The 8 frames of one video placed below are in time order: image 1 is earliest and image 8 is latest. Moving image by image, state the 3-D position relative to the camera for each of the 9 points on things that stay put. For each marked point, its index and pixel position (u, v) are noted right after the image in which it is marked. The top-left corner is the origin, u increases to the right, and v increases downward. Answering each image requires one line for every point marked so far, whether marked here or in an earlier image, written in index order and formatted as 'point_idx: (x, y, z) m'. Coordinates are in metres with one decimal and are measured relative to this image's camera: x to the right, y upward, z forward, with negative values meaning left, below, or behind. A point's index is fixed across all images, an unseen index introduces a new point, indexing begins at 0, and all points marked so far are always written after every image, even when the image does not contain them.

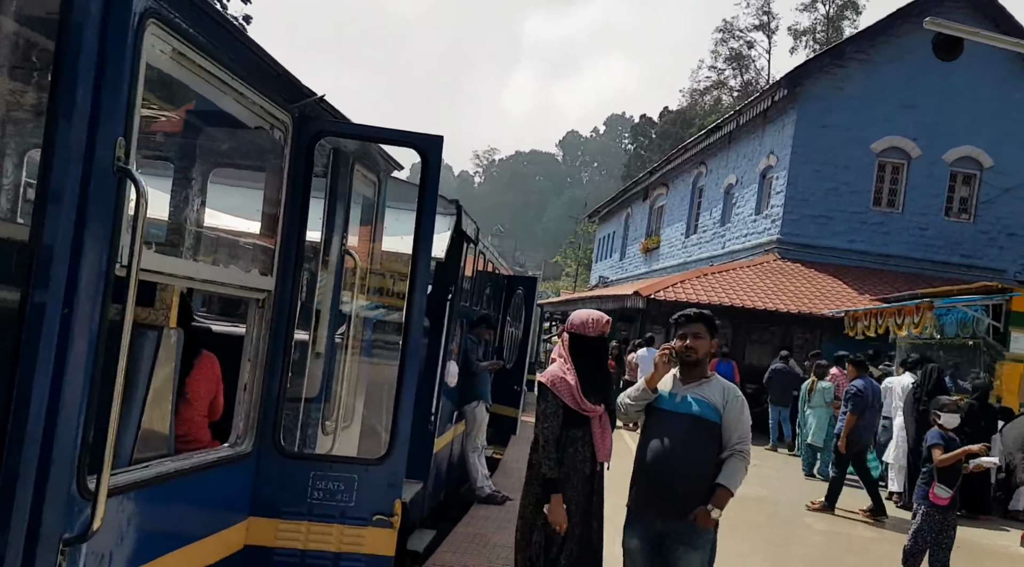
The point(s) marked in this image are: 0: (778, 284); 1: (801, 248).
0: (+4.5, 0.0, +17.1) m
1: (+5.3, +0.6, +18.5) m
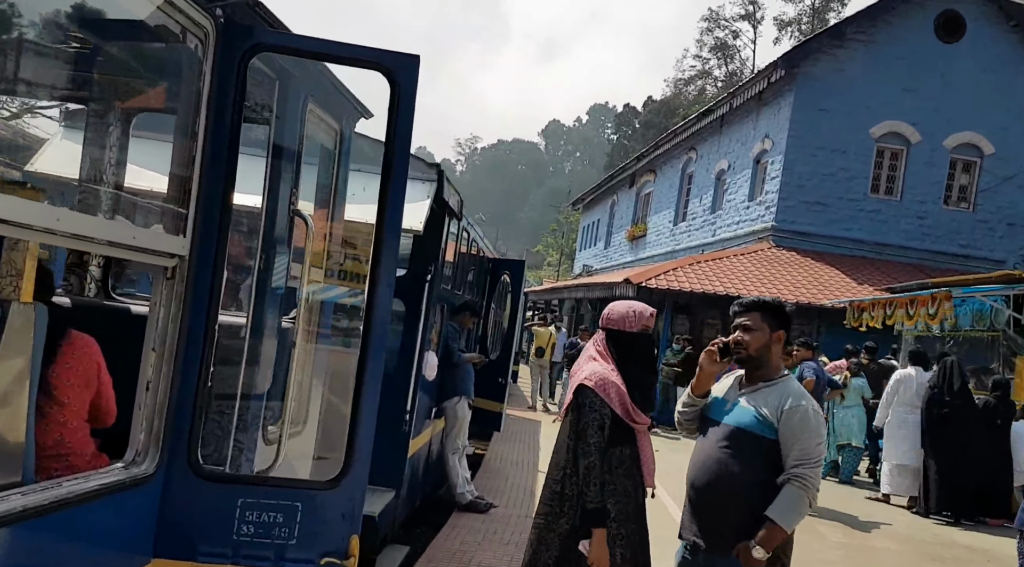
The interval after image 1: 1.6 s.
0: (+4.3, +0.2, +16.3) m
1: (+5.0, +0.8, +17.7) m
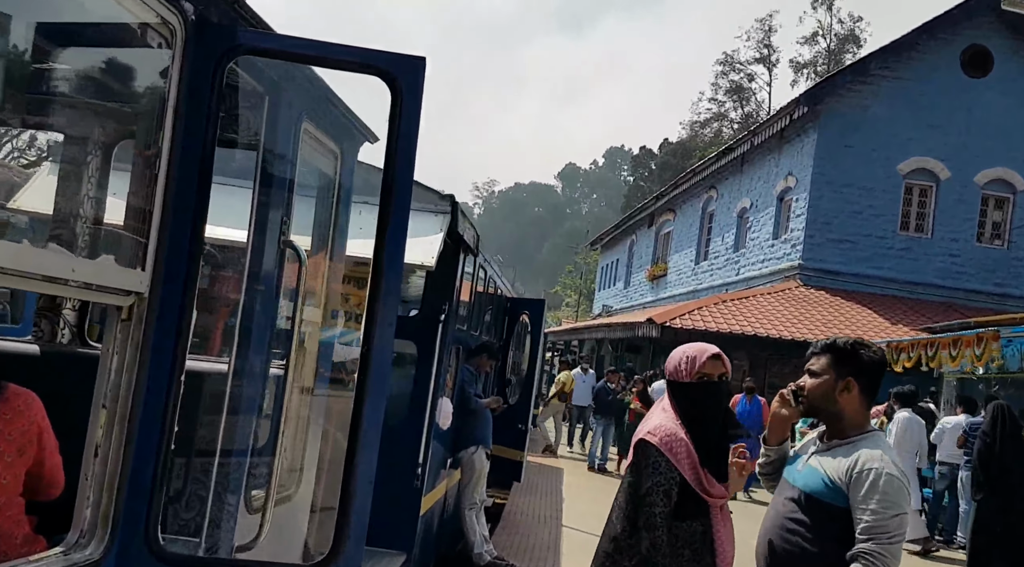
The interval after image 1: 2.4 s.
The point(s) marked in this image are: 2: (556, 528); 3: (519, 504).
0: (+4.5, -0.5, +15.7) m
1: (+5.3, +0.1, +17.1) m
2: (+0.4, -2.2, +8.9) m
3: (+0.1, -2.2, +9.8) m
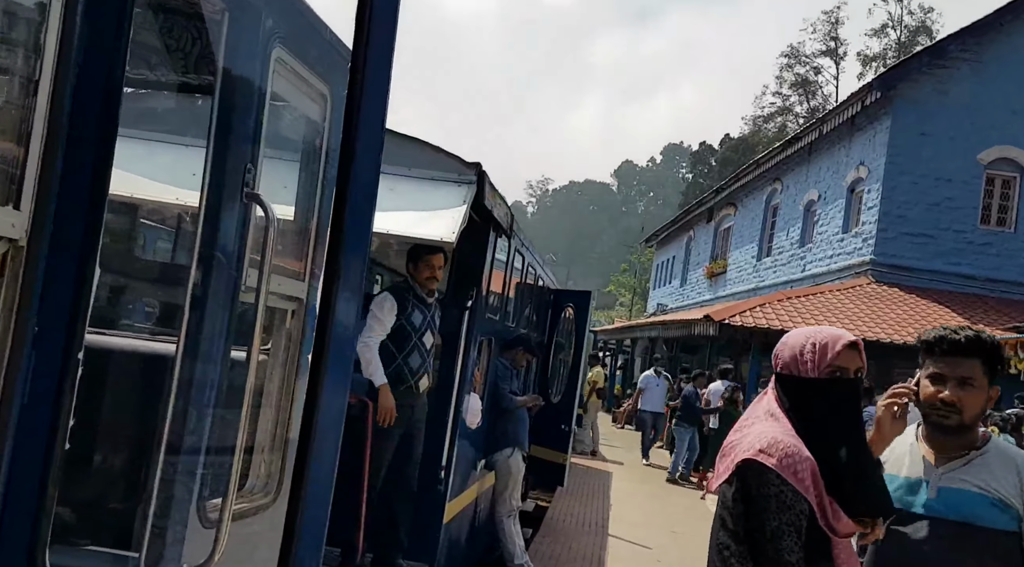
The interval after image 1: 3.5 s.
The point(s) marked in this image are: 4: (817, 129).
0: (+5.3, -0.4, +14.8) m
1: (+6.1, +0.2, +16.2) m
2: (+0.7, -2.1, +8.2) m
3: (+0.5, -2.1, +9.2) m
4: (+5.5, +2.8, +18.4) m
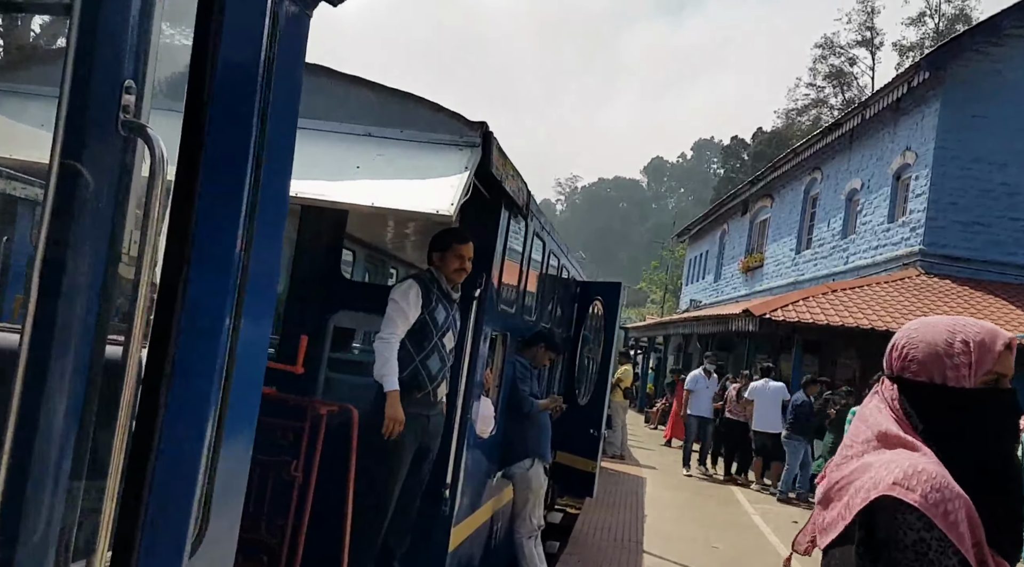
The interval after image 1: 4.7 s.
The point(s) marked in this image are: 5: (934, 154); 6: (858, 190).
0: (+5.7, -0.3, +13.9) m
1: (+6.6, +0.3, +15.2) m
2: (+0.9, -2.0, +7.4) m
3: (+0.7, -2.0, +8.4) m
4: (+6.0, +2.9, +17.4) m
5: (+6.3, +1.9, +15.2) m
6: (+6.2, +1.7, +18.3) m
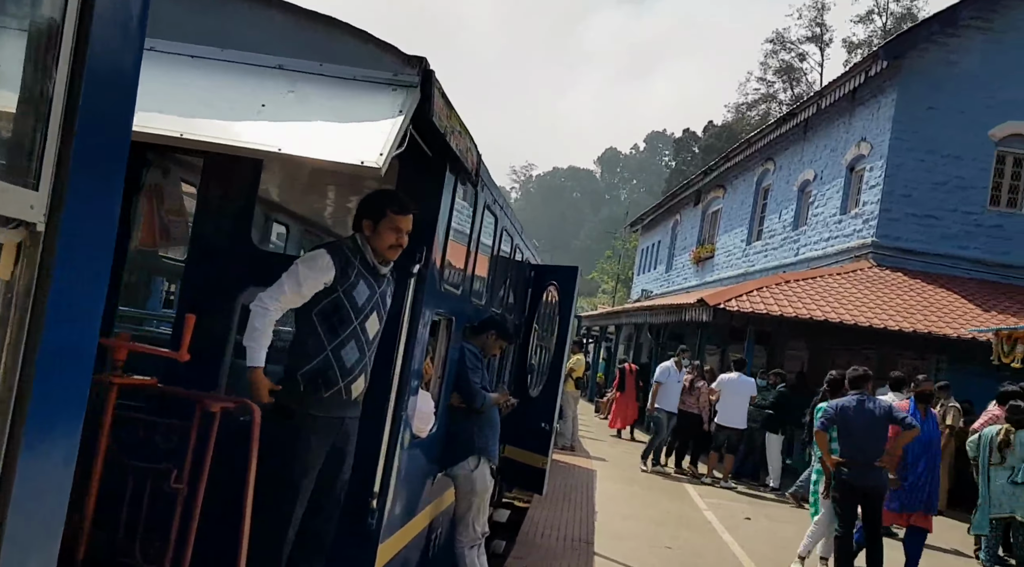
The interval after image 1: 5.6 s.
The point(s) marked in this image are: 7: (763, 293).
0: (+5.0, -0.2, +13.7) m
1: (+5.8, +0.4, +15.1) m
2: (+0.5, -1.9, +7.1) m
3: (+0.2, -1.9, +8.1) m
4: (+5.2, +3.1, +17.3) m
5: (+5.6, +2.1, +15.0) m
6: (+5.4, +1.8, +18.1) m
7: (+3.4, -0.1, +13.9) m
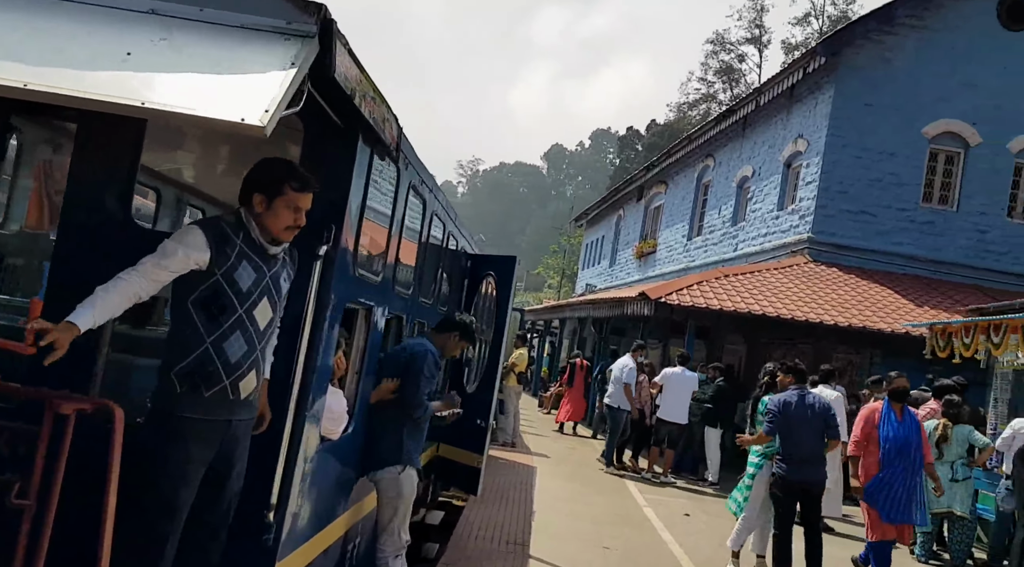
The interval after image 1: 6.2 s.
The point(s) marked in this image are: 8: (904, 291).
0: (+4.2, -0.1, +13.8) m
1: (+4.9, +0.5, +15.2) m
2: (+0.1, -1.9, +6.9) m
3: (-0.3, -1.8, +7.9) m
4: (+4.1, +3.1, +17.3) m
5: (+4.7, +2.1, +15.1) m
6: (+4.3, +1.9, +18.2) m
7: (+2.6, -0.1, +13.9) m
8: (+5.6, -0.1, +14.4) m
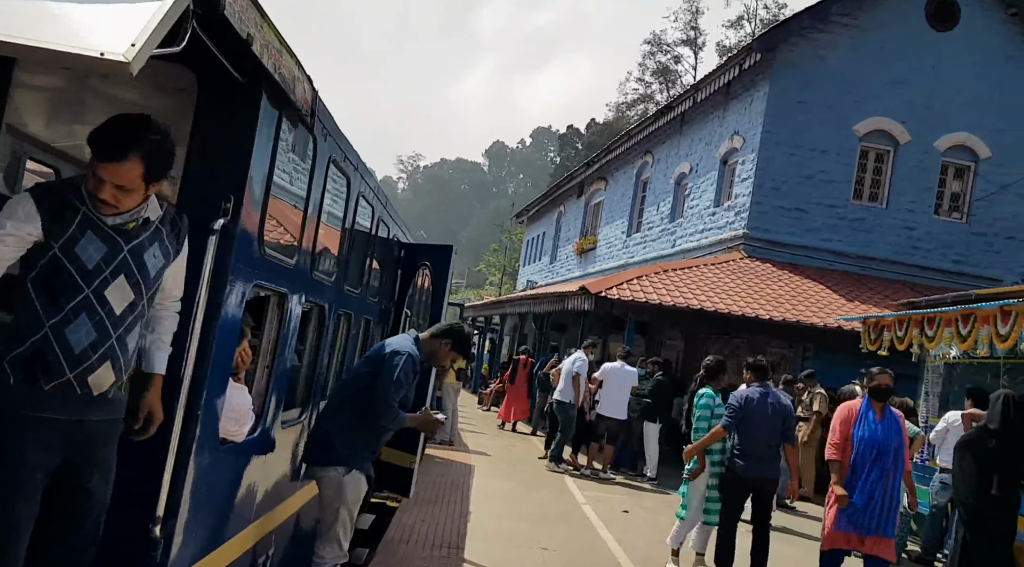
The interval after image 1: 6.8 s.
0: (+3.3, 0.0, +13.9) m
1: (+4.0, +0.6, +15.3) m
2: (-0.4, -1.8, +6.8) m
3: (-0.7, -1.8, +7.7) m
4: (+3.1, +3.2, +17.4) m
5: (+3.8, +2.2, +15.2) m
6: (+3.2, +2.0, +18.2) m
7: (+1.8, 0.0, +13.8) m
8: (+4.7, 0.0, +14.5) m
